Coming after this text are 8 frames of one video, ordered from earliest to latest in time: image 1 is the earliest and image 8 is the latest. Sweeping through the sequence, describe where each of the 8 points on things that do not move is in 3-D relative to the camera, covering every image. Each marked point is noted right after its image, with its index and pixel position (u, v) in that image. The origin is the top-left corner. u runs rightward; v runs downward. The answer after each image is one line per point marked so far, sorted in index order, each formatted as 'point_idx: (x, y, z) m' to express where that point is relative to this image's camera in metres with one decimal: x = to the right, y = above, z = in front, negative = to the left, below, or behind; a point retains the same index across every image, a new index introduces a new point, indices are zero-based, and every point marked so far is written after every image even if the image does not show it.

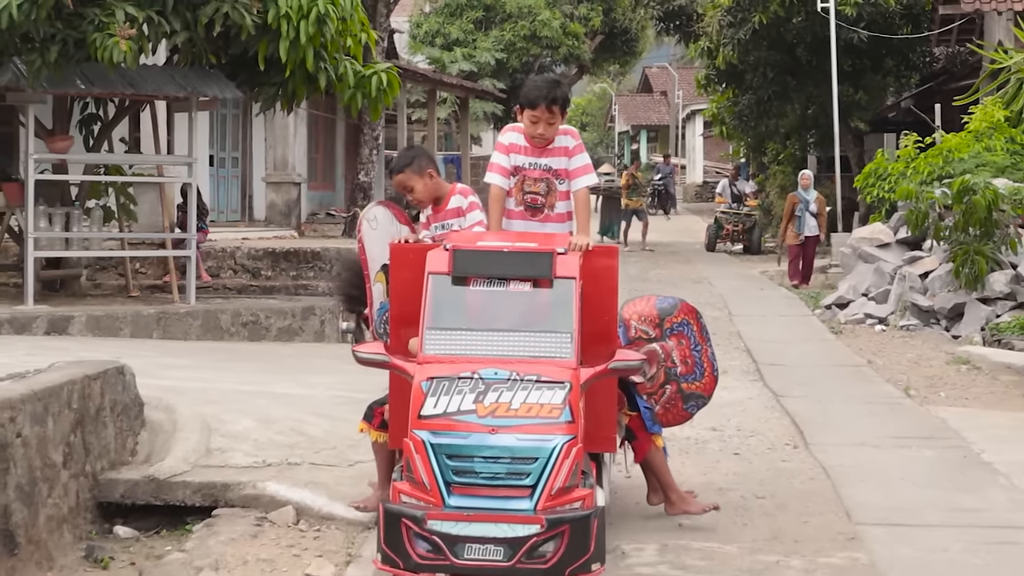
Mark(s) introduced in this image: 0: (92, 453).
0: (-1.3, -0.5, +5.4) m
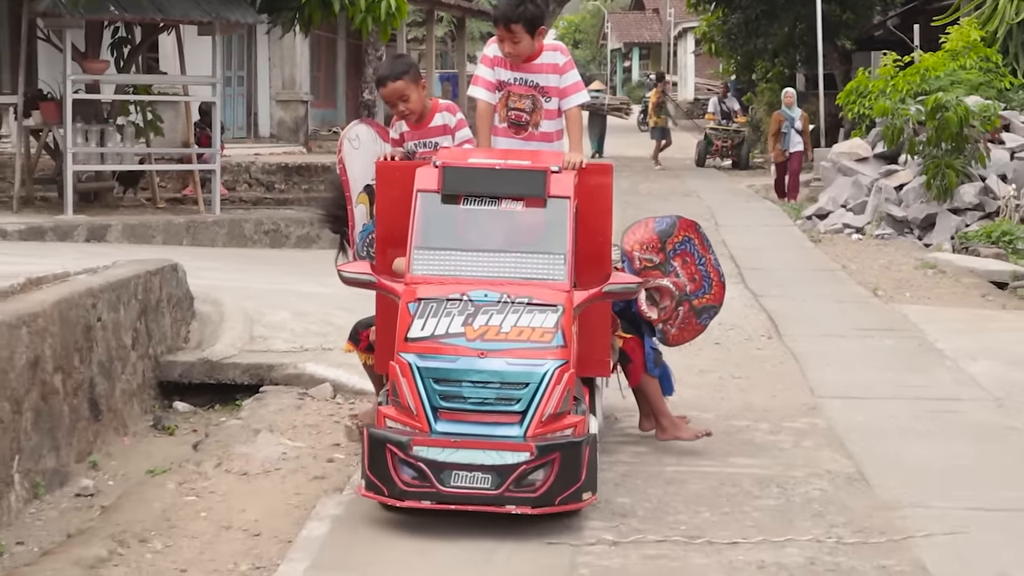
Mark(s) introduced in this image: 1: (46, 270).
0: (-1.3, -0.2, +6.1) m
1: (-1.7, +0.1, +6.2) m
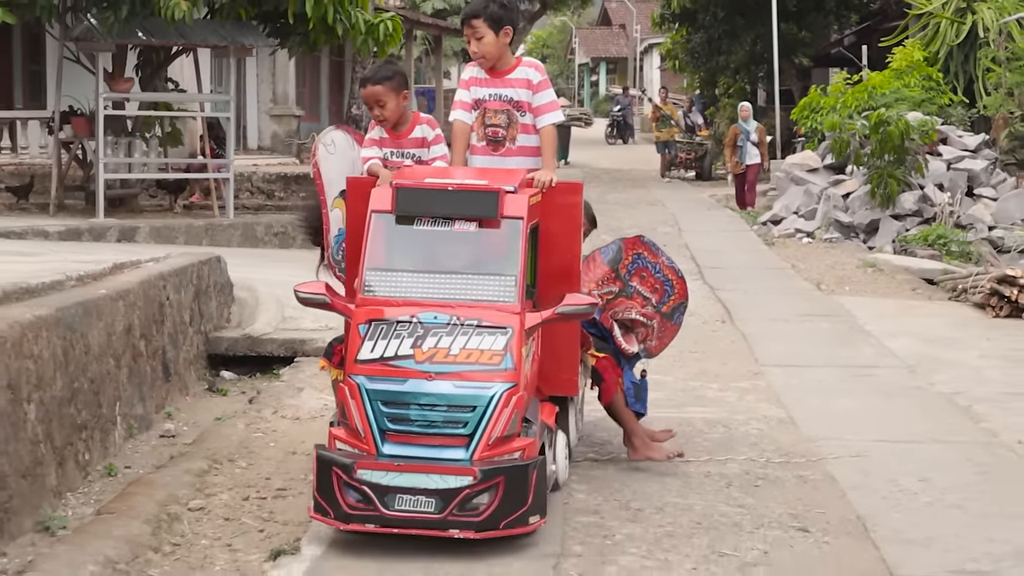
0: (-1.3, -0.1, +7.3) m
1: (-1.8, +0.1, +7.3) m
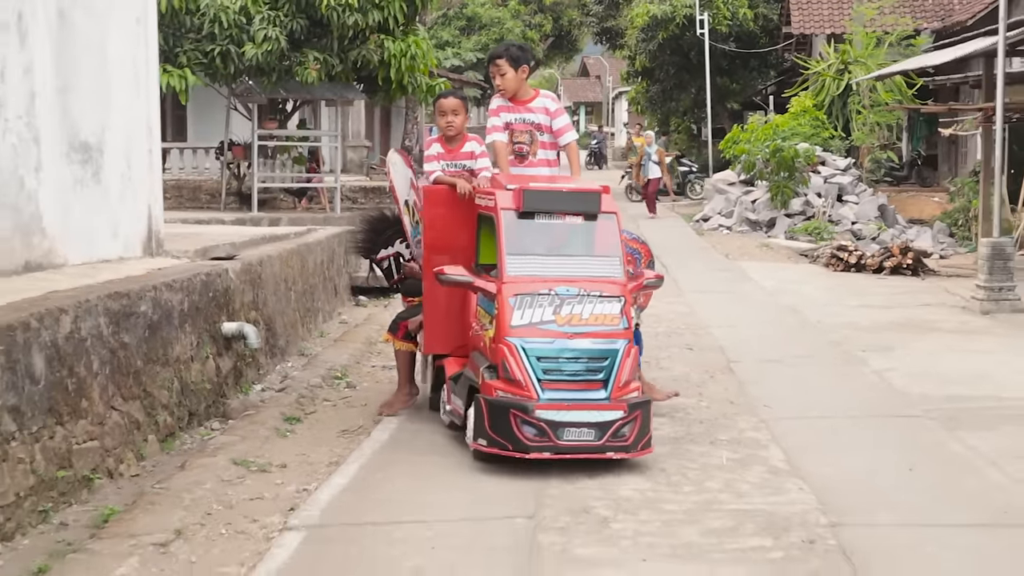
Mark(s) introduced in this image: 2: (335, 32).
0: (-1.1, +0.1, +11.5) m
1: (-1.5, +0.4, +11.6) m
2: (-1.7, +2.4, +16.0) m
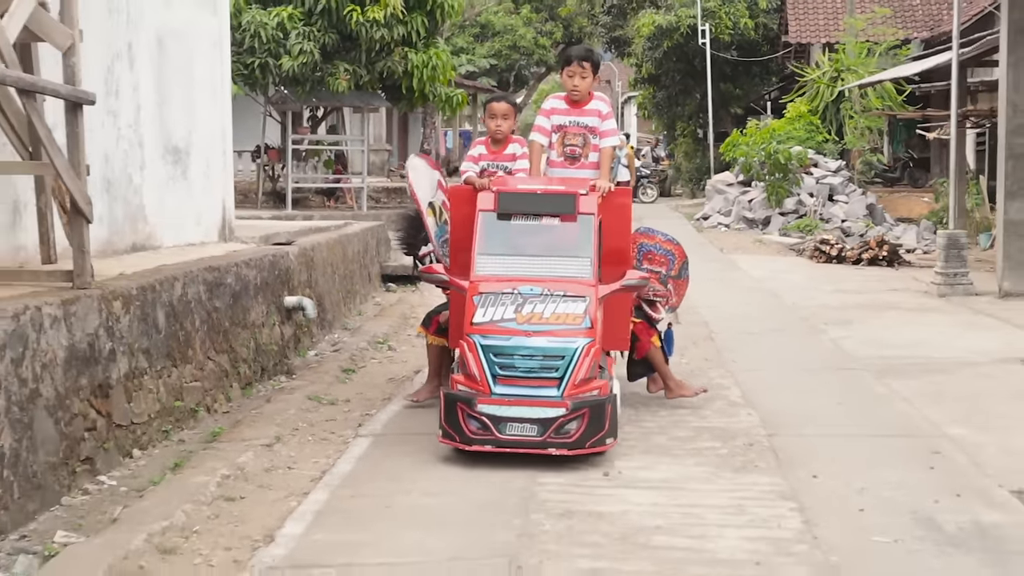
0: (-1.0, +0.2, +13.0) m
1: (-1.4, +0.5, +13.1) m
2: (-1.5, +2.5, +17.5) m
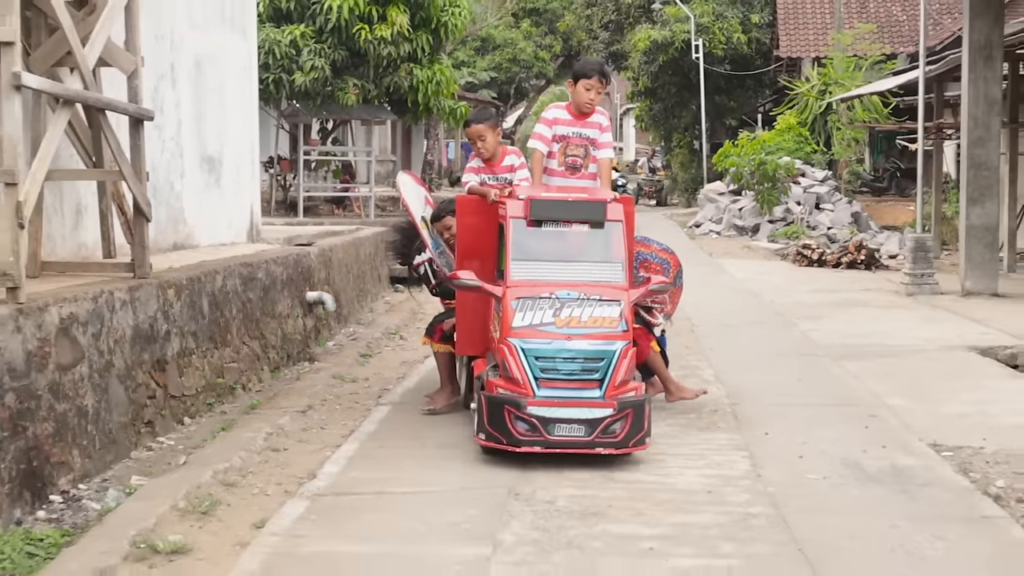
0: (-1.0, +0.2, +14.0) m
1: (-1.4, +0.5, +14.1) m
2: (-1.5, +2.5, +18.5) m
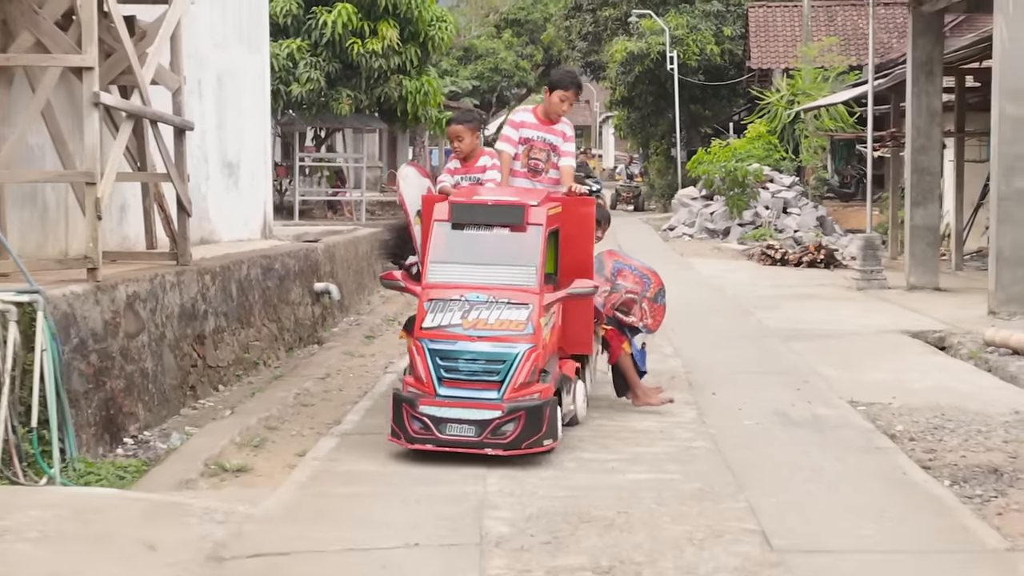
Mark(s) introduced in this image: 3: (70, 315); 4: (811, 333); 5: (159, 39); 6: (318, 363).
0: (-1.2, +0.3, +15.2) m
1: (-1.6, +0.5, +15.3) m
2: (-1.7, +2.5, +19.7) m
3: (-1.6, -0.1, +6.2) m
4: (+1.8, -0.3, +10.6) m
5: (-1.6, +1.1, +7.6) m
6: (-1.0, -0.4, +9.0) m
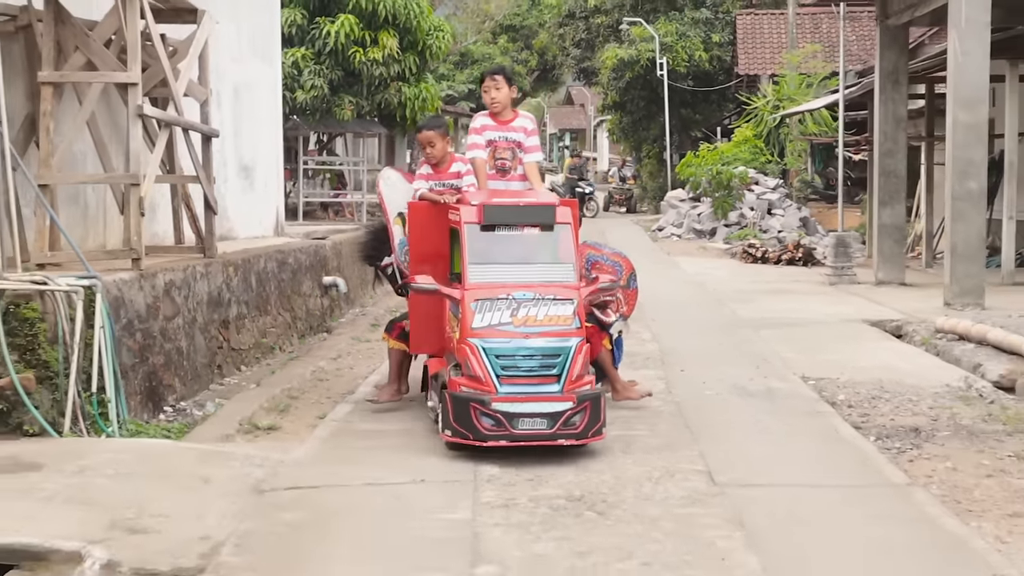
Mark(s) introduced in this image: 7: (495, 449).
0: (-1.2, +0.3, +16.2) m
1: (-1.6, +0.6, +16.3) m
2: (-1.8, +2.5, +20.7) m
3: (-1.7, 0.0, +7.2) m
4: (+1.8, -0.2, +11.5) m
5: (-1.6, +1.2, +8.6) m
6: (-1.1, -0.4, +10.0) m
7: (-0.1, -0.6, +6.2) m
